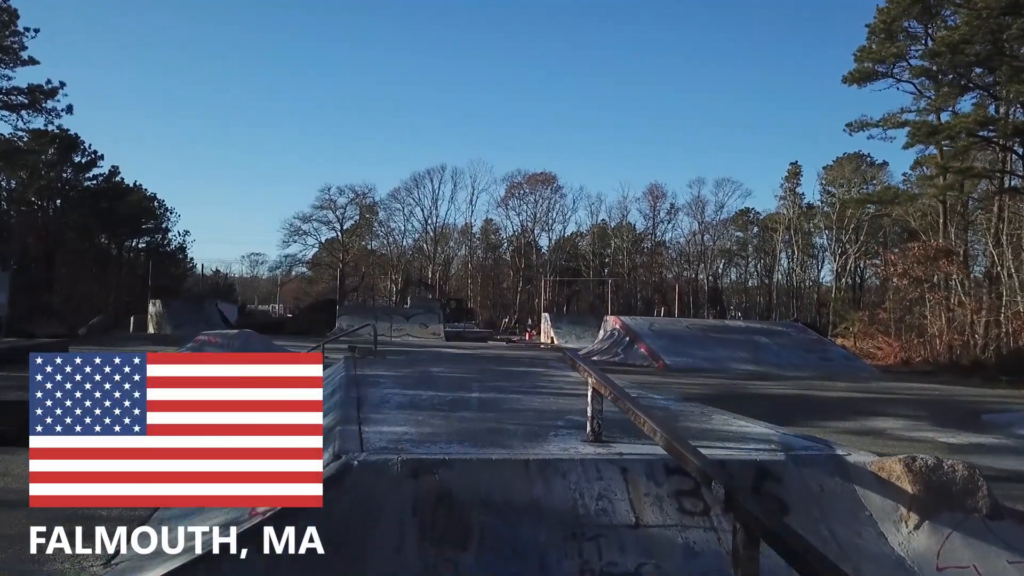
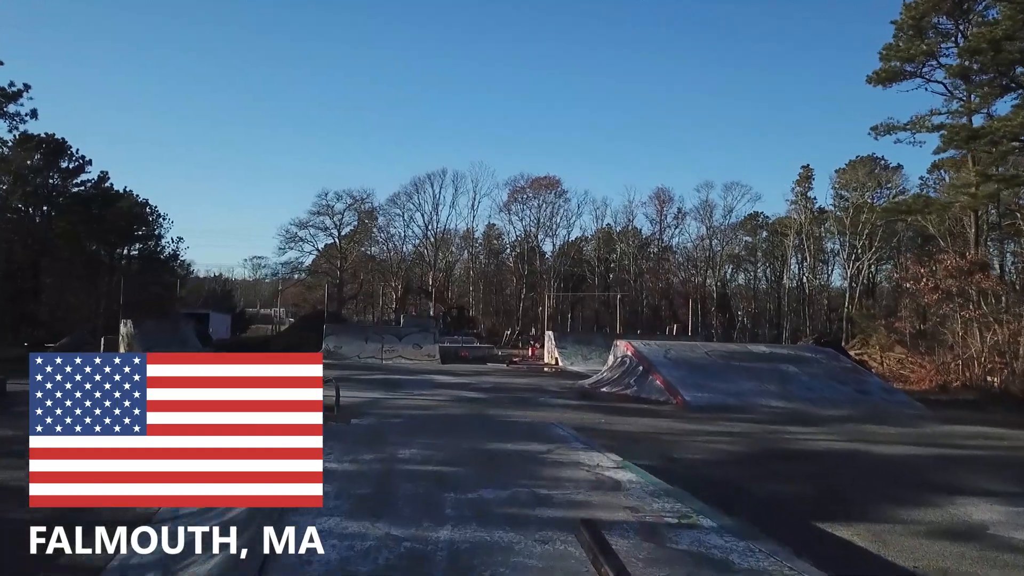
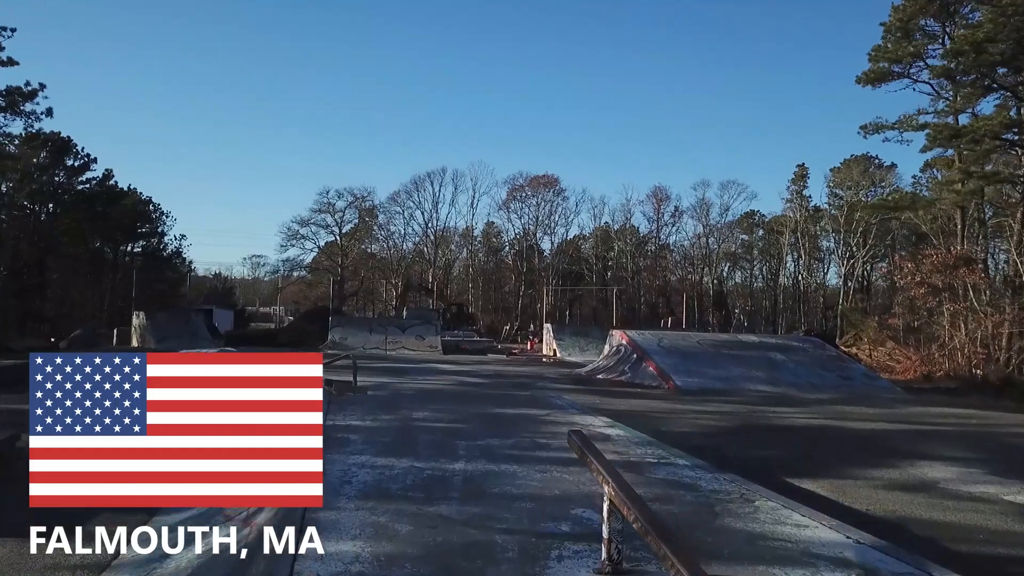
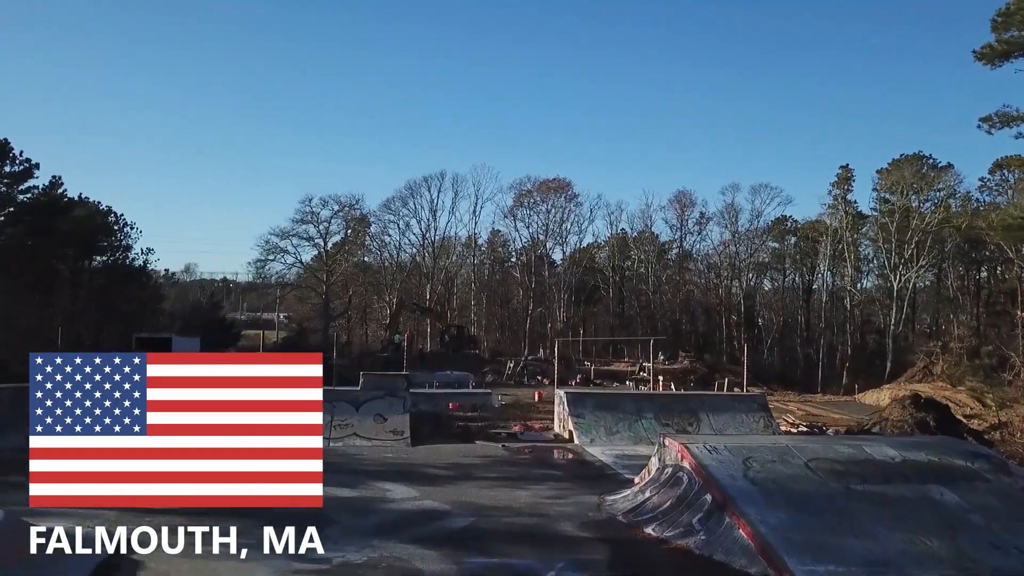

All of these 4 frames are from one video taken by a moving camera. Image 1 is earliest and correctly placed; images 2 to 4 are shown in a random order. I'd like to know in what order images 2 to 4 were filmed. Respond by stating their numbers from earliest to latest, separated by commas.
3, 2, 4
